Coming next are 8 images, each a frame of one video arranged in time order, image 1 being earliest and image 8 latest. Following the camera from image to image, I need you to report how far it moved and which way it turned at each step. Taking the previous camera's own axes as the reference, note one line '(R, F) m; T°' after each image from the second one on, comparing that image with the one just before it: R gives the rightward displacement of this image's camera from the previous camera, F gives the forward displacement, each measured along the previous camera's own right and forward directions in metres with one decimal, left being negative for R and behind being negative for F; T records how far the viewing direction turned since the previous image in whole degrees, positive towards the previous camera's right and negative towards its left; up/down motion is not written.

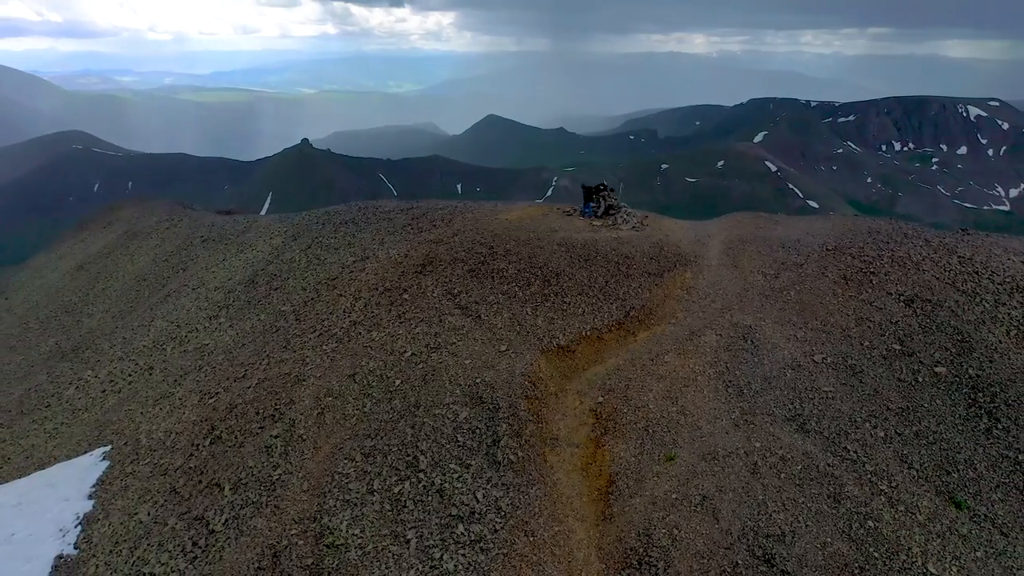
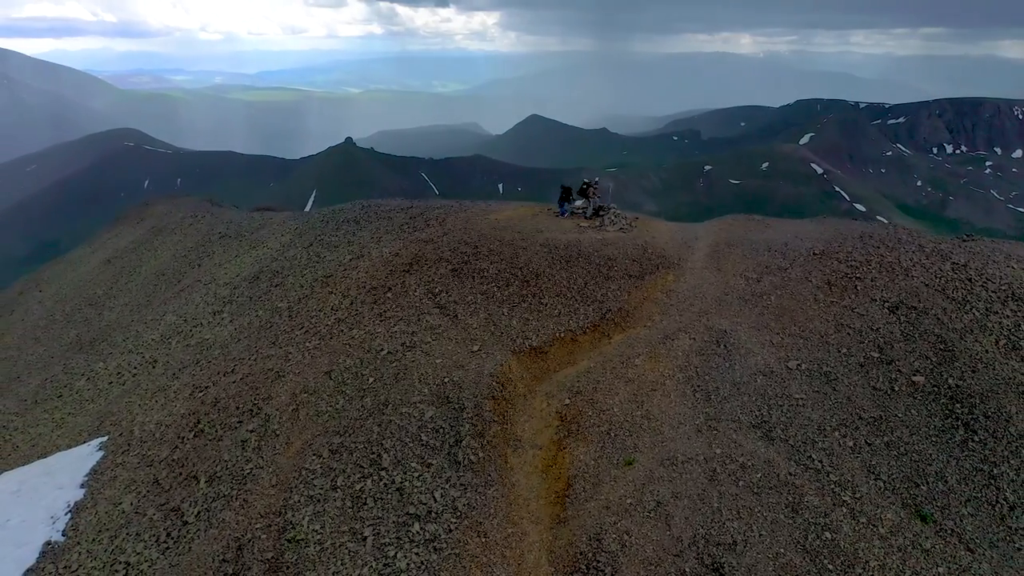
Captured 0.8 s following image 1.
(+1.5, +0.1) m; -3°
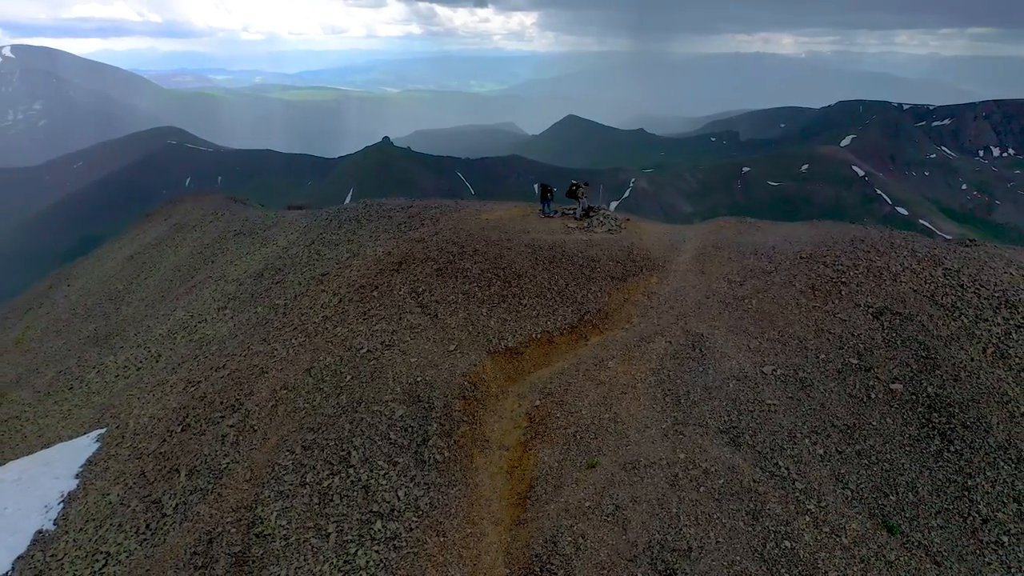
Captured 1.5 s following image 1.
(+1.3, +0.1) m; -3°
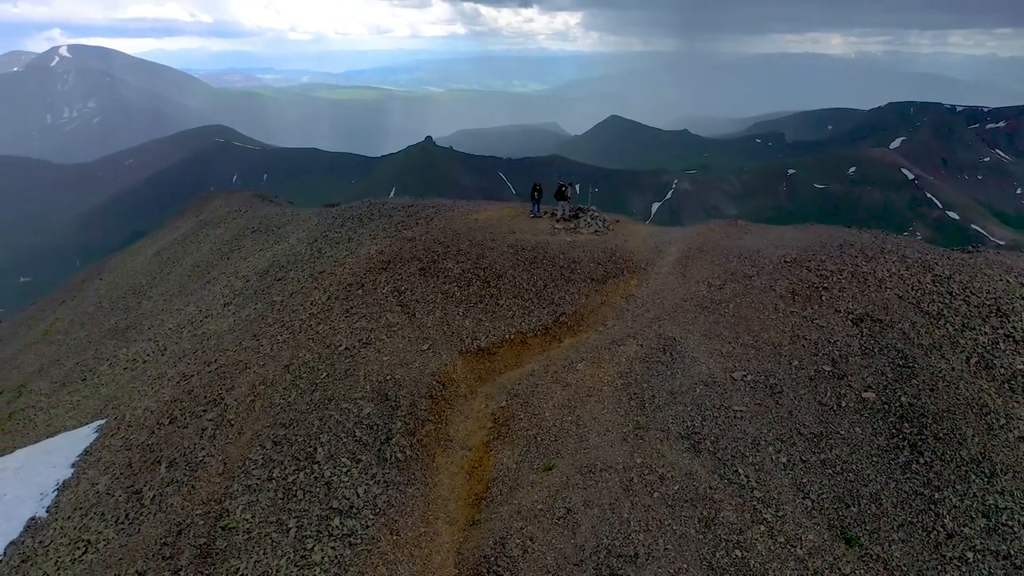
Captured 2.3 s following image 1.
(+1.5, +0.1) m; -3°
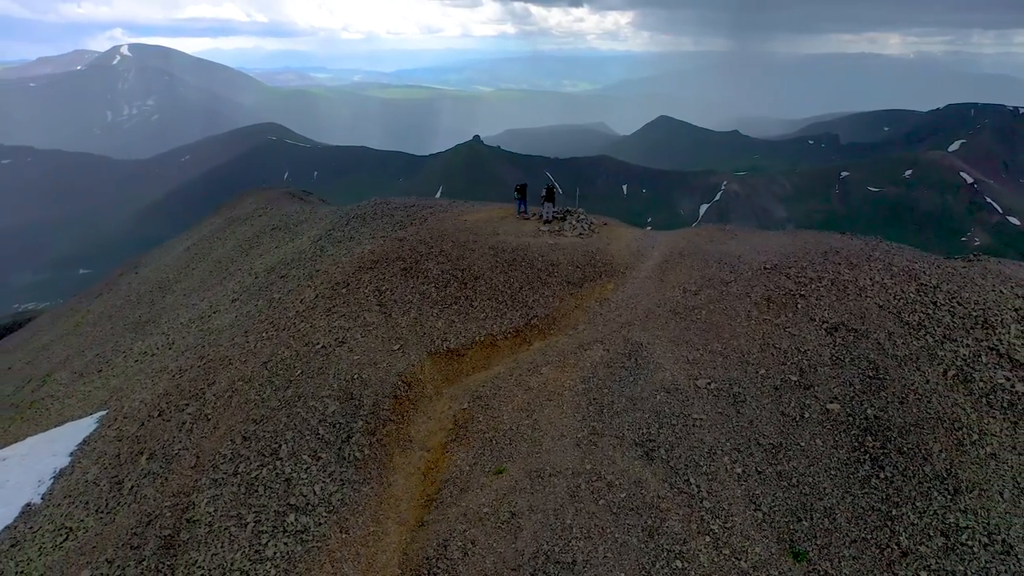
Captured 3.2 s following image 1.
(+1.7, +0.1) m; -3°
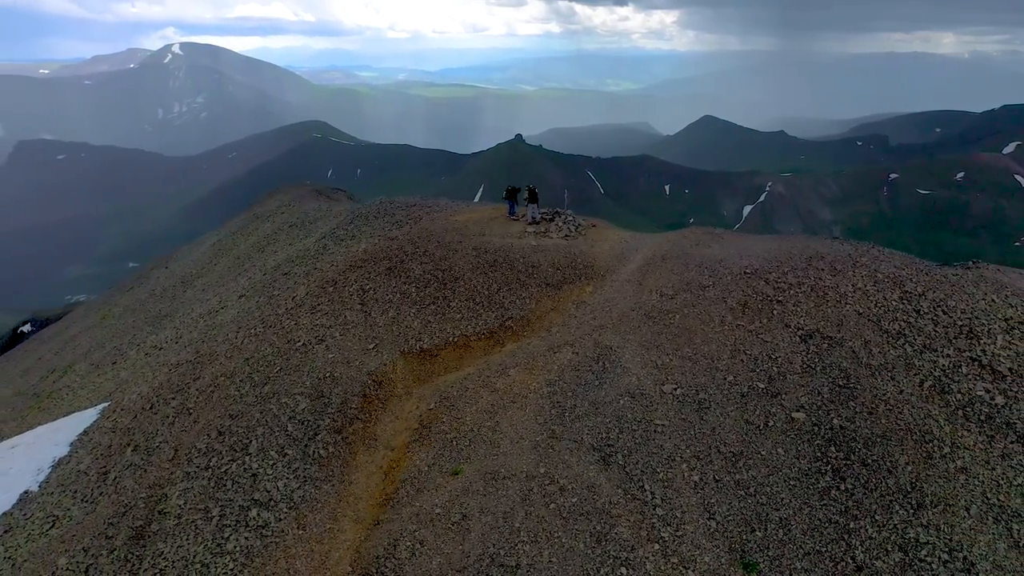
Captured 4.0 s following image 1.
(+1.5, +0.1) m; -3°
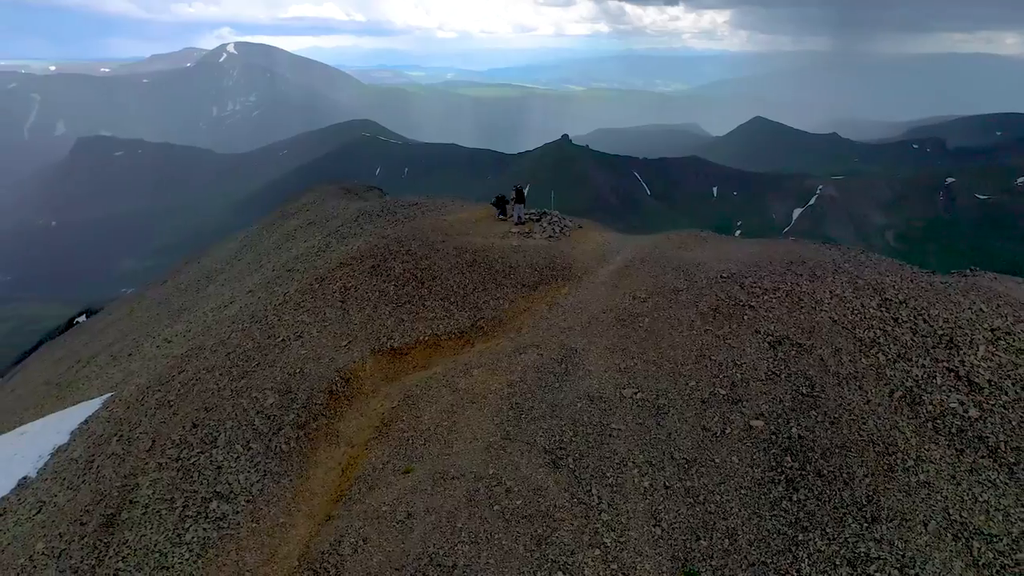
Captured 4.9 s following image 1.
(+1.7, +0.1) m; -3°
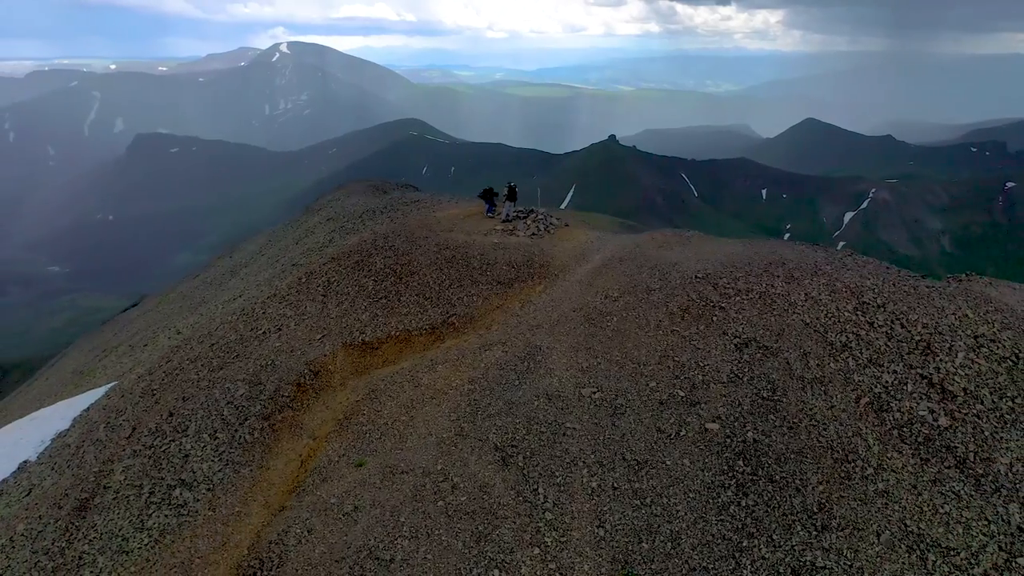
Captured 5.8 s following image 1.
(+1.7, +0.1) m; -3°
